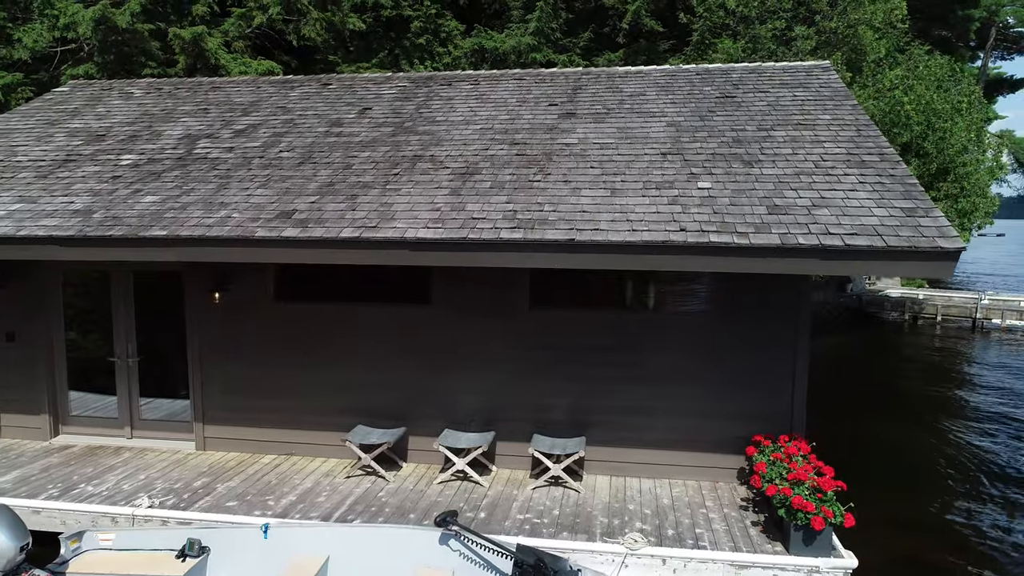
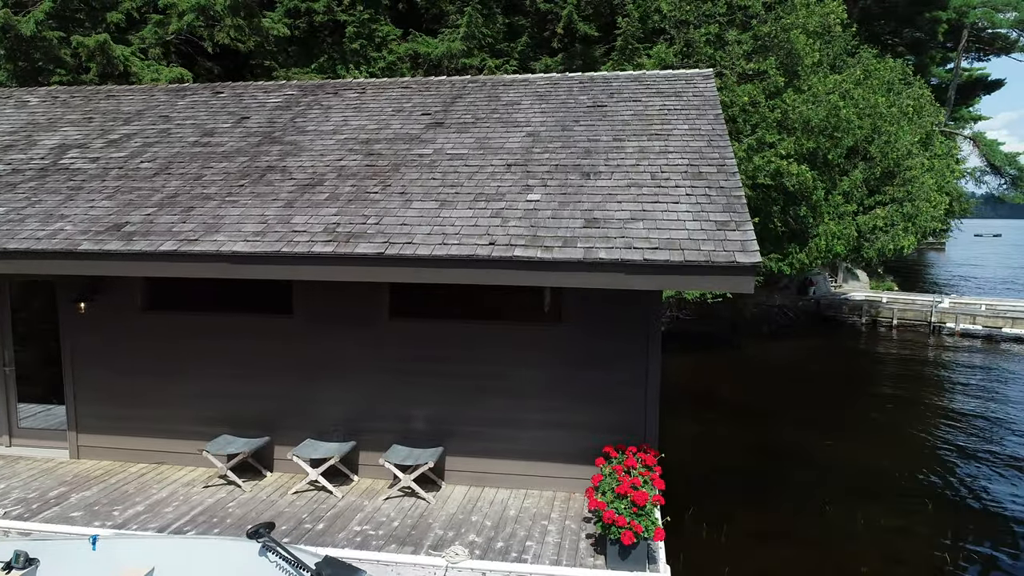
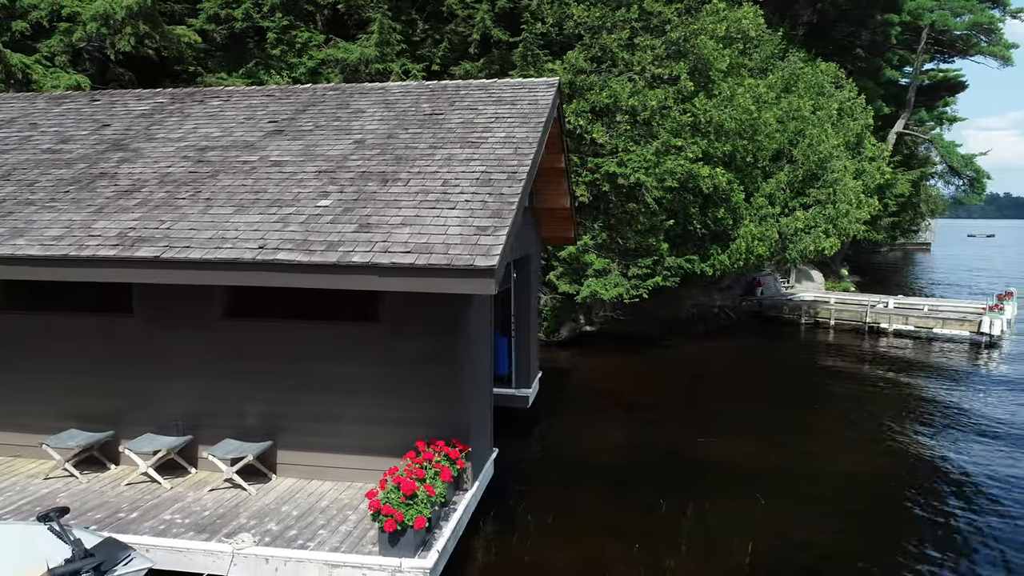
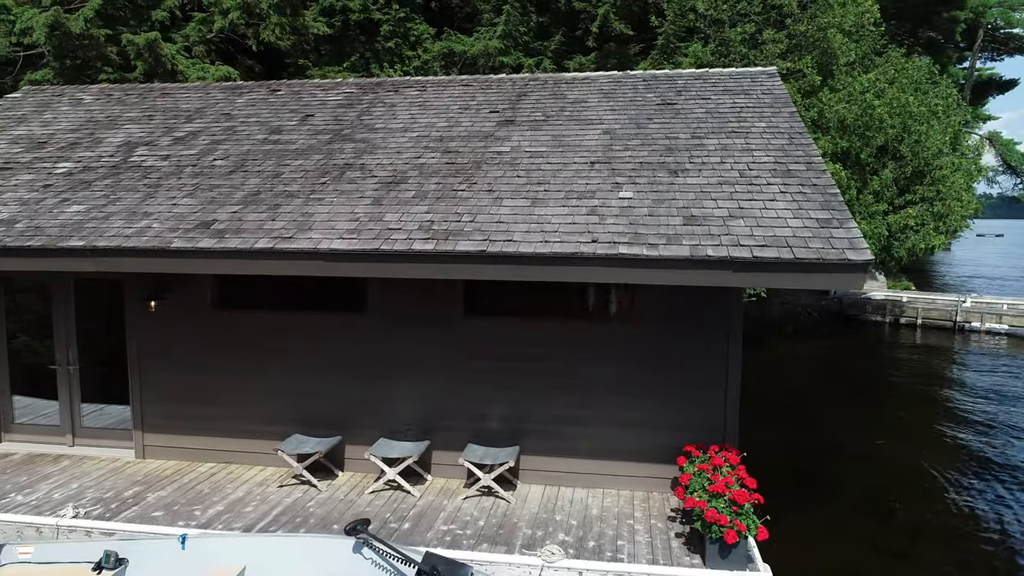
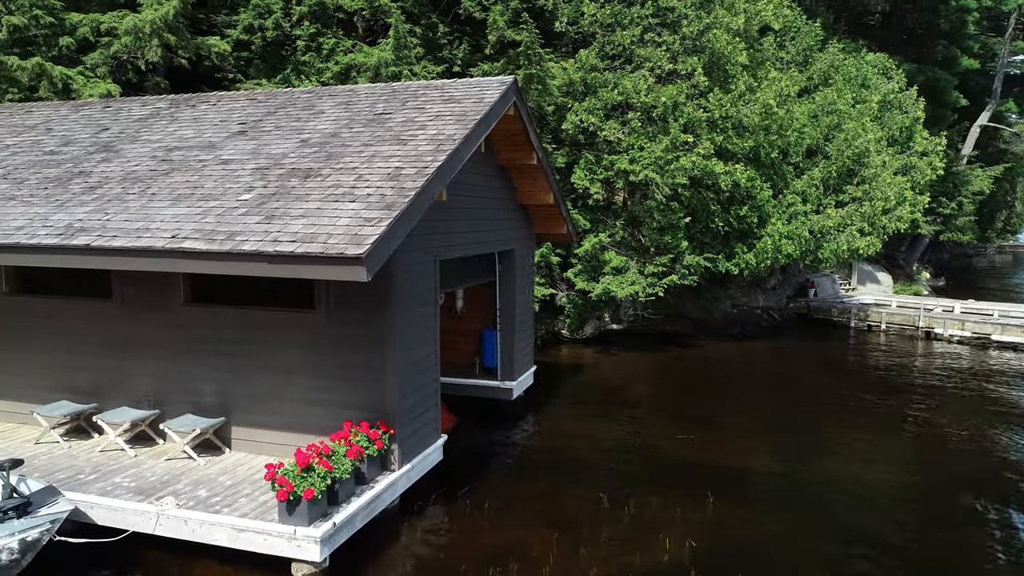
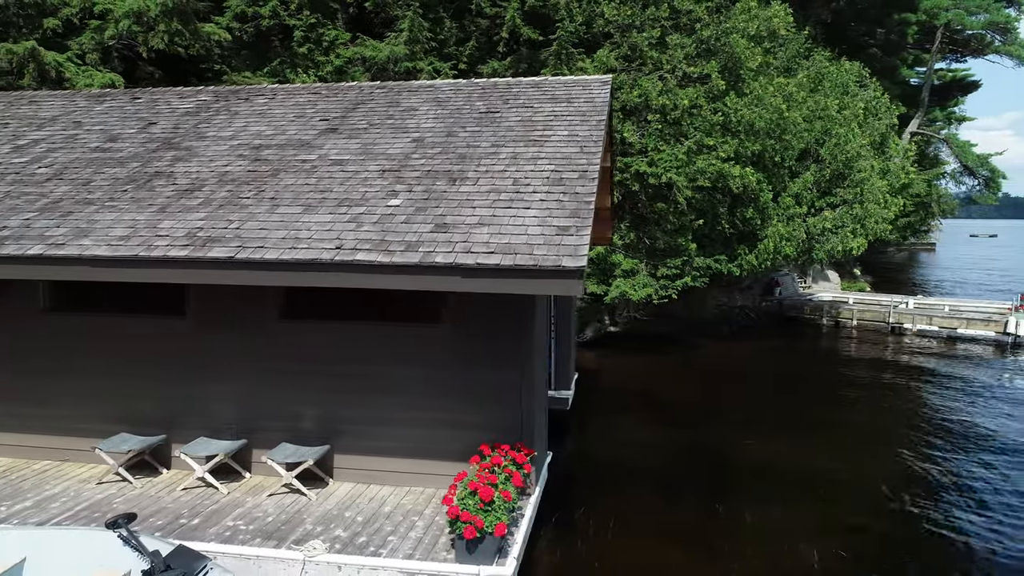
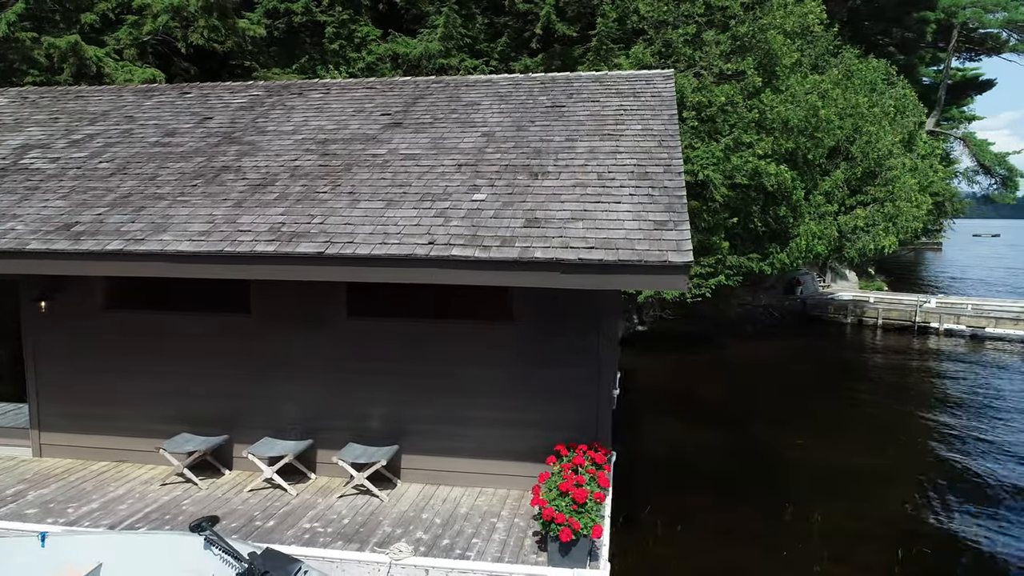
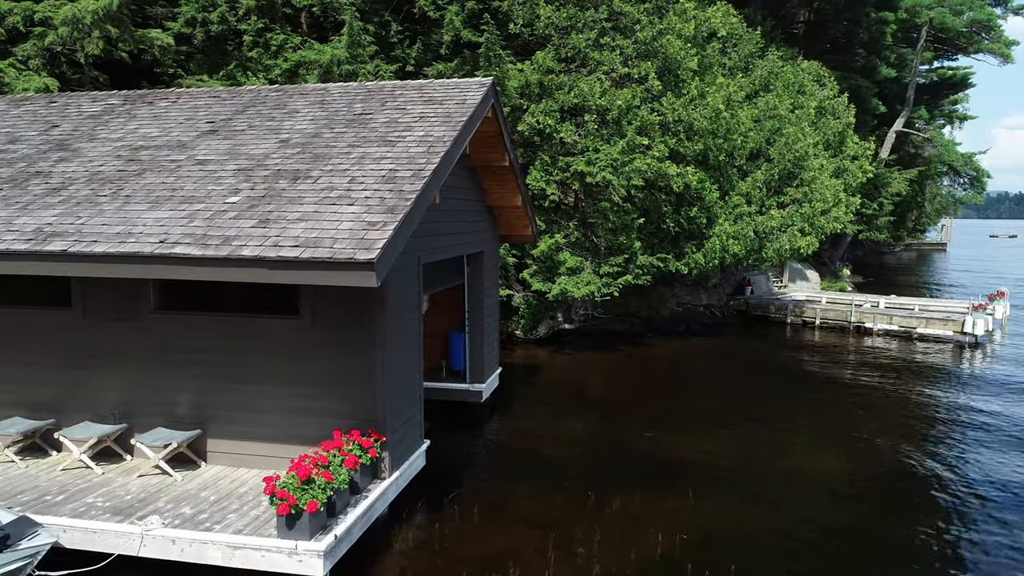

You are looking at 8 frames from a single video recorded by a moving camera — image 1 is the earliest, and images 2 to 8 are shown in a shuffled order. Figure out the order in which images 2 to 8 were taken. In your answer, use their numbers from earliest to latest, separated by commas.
4, 2, 7, 6, 3, 8, 5
